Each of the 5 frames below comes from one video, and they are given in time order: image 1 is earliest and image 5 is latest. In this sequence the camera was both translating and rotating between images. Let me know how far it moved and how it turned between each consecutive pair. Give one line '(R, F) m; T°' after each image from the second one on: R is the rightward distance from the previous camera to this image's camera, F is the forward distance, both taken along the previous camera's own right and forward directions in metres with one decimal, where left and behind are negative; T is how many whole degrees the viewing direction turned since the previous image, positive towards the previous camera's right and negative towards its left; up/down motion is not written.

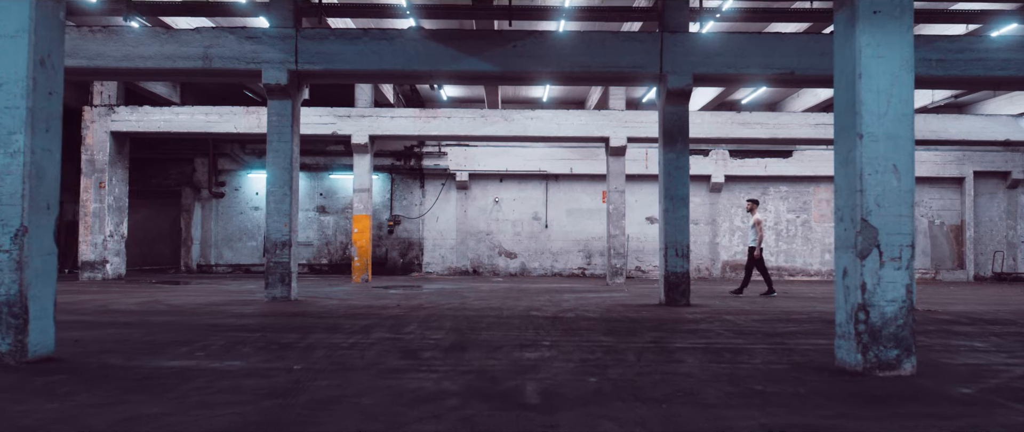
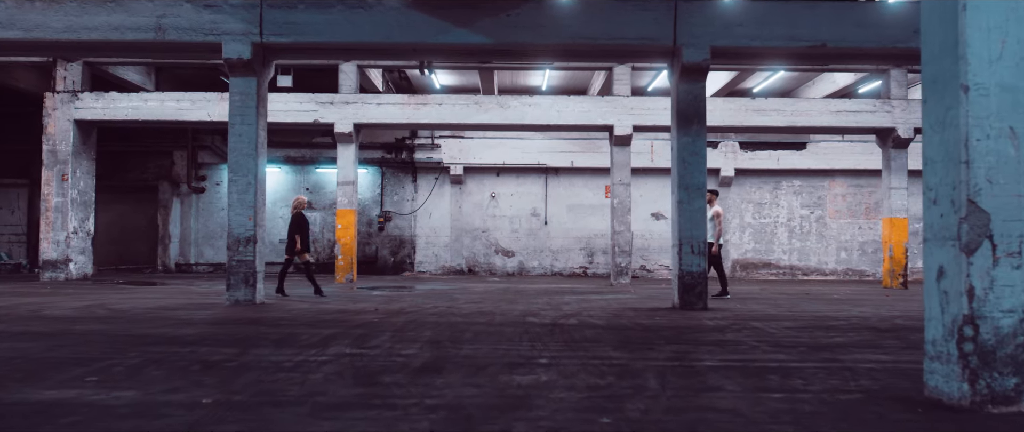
(+0.1, +1.2) m; 0°
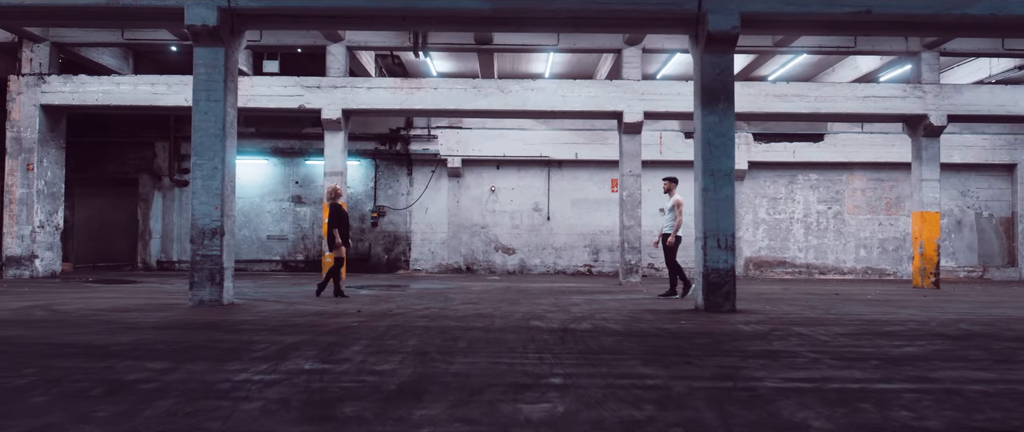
(0.0, +1.1) m; 0°
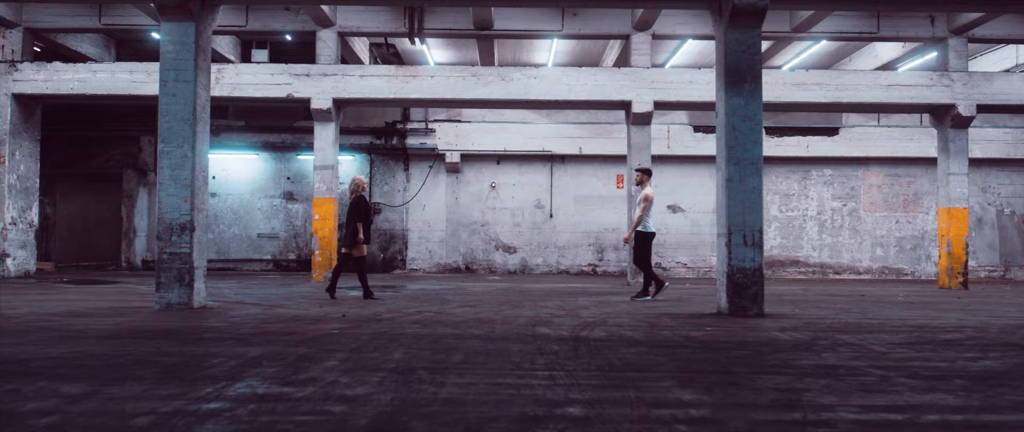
(0.0, +0.8) m; 0°
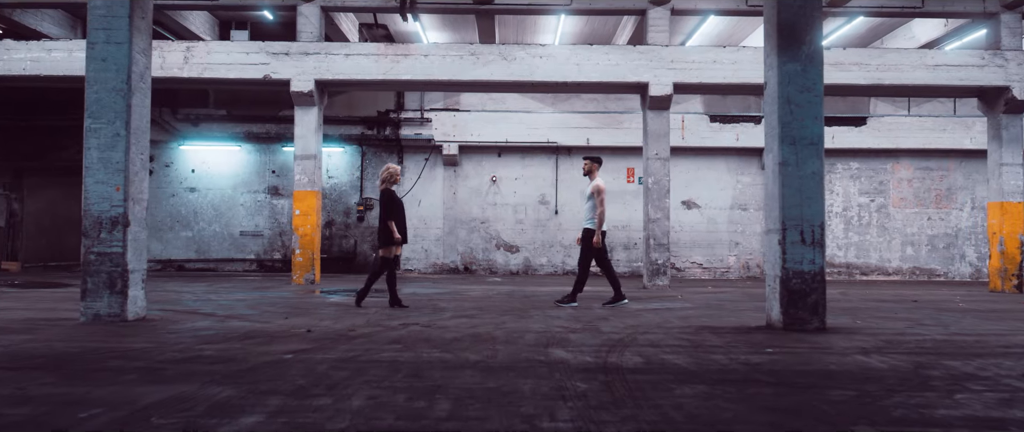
(0.0, +1.3) m; 0°
